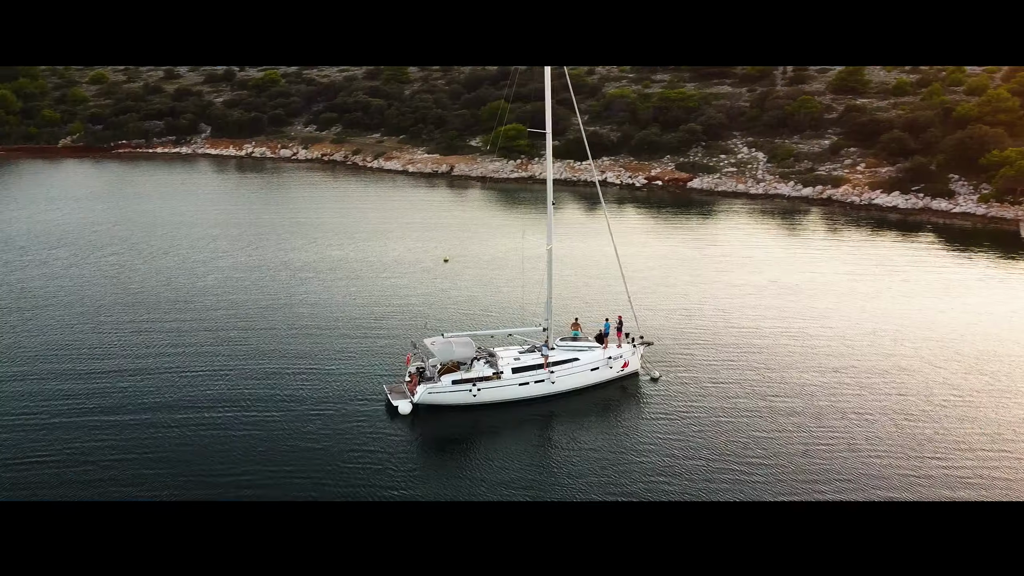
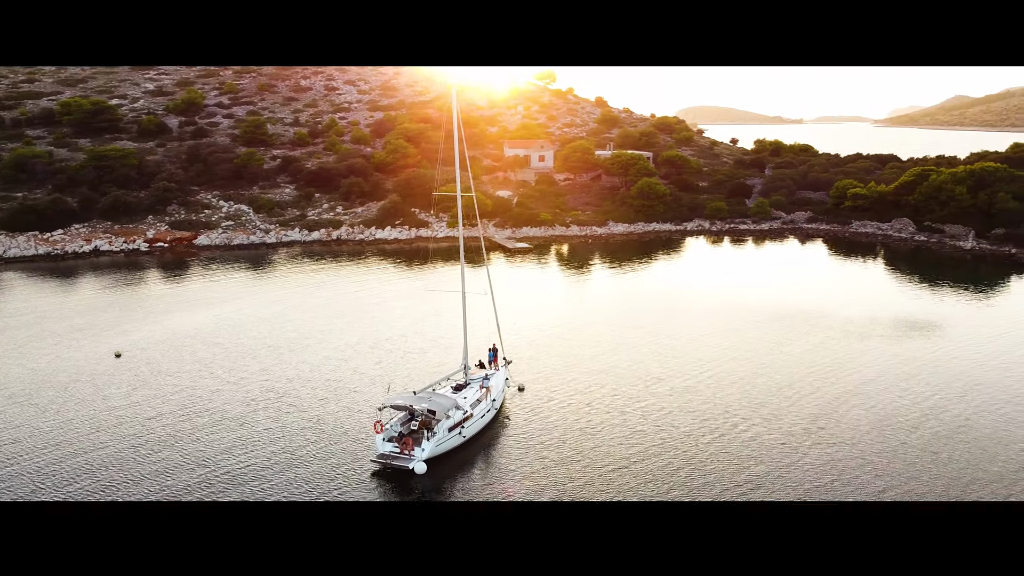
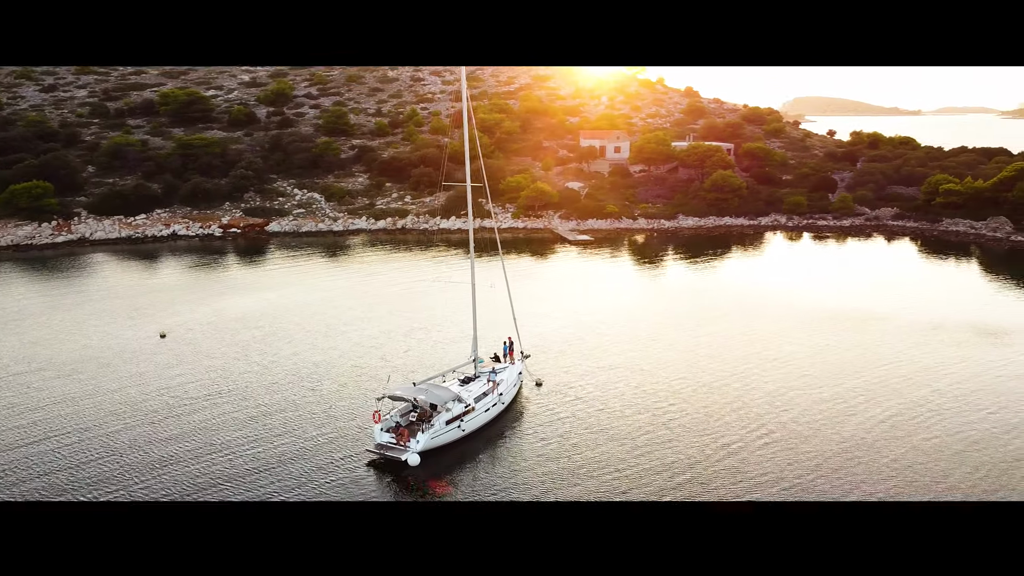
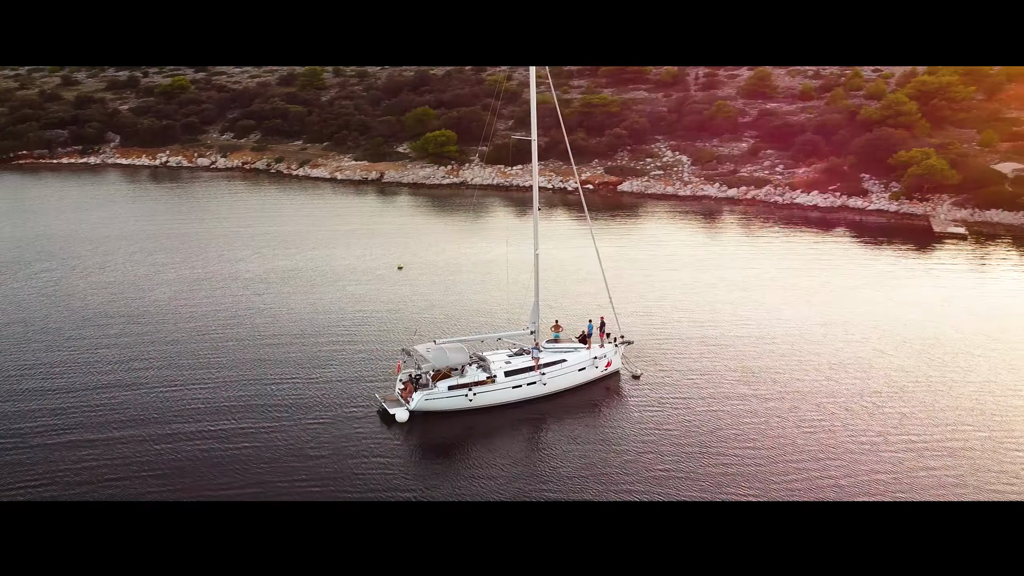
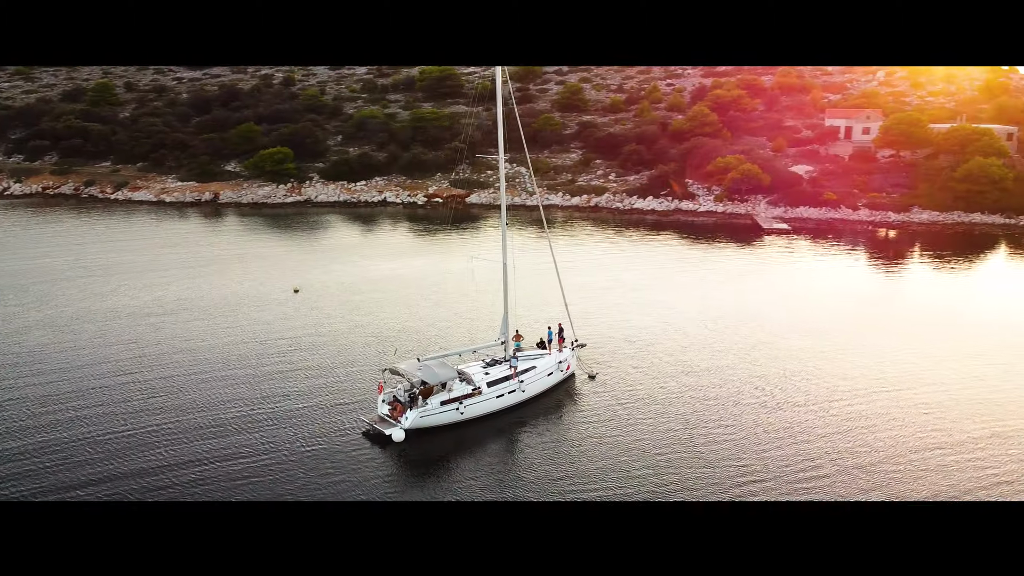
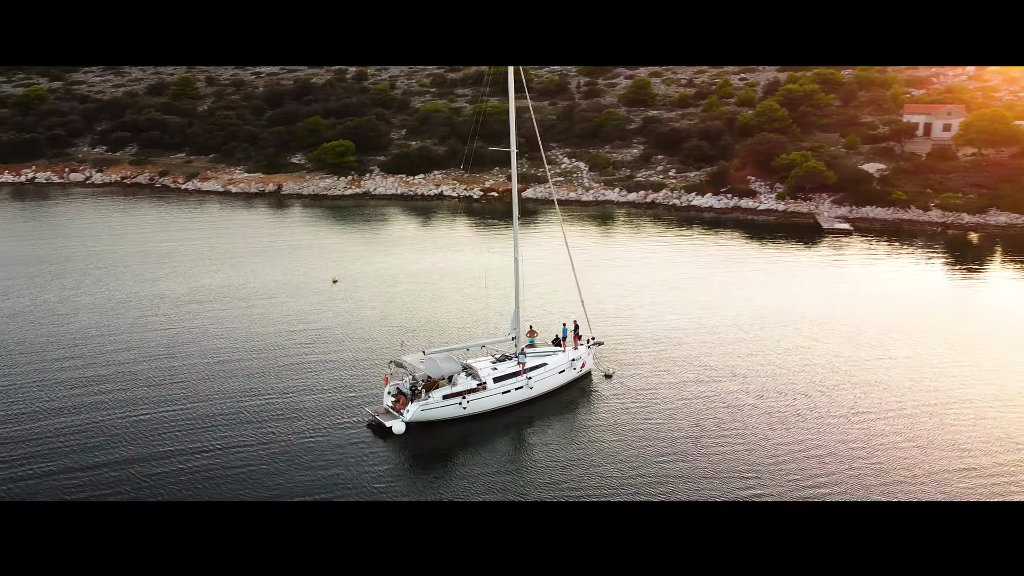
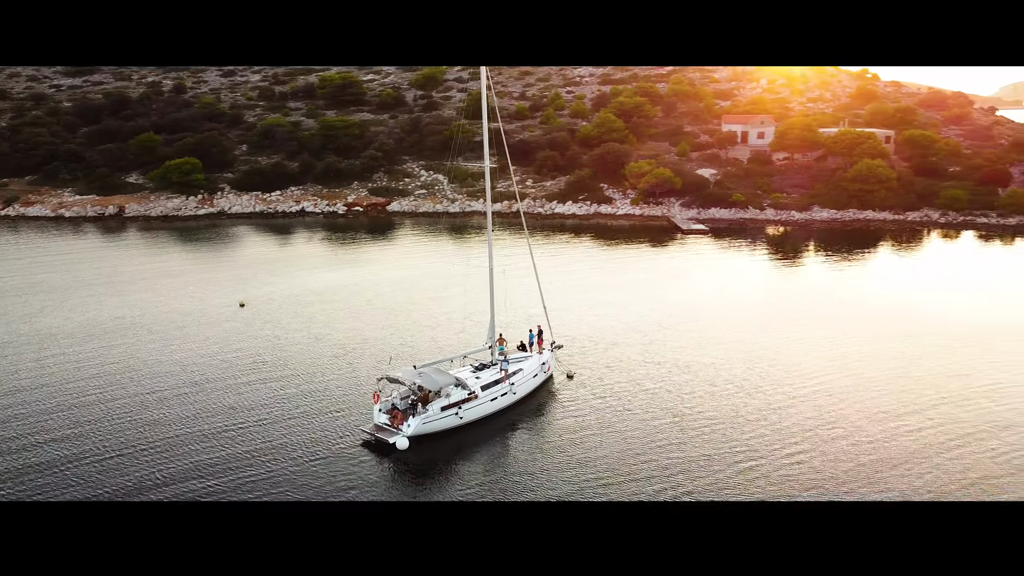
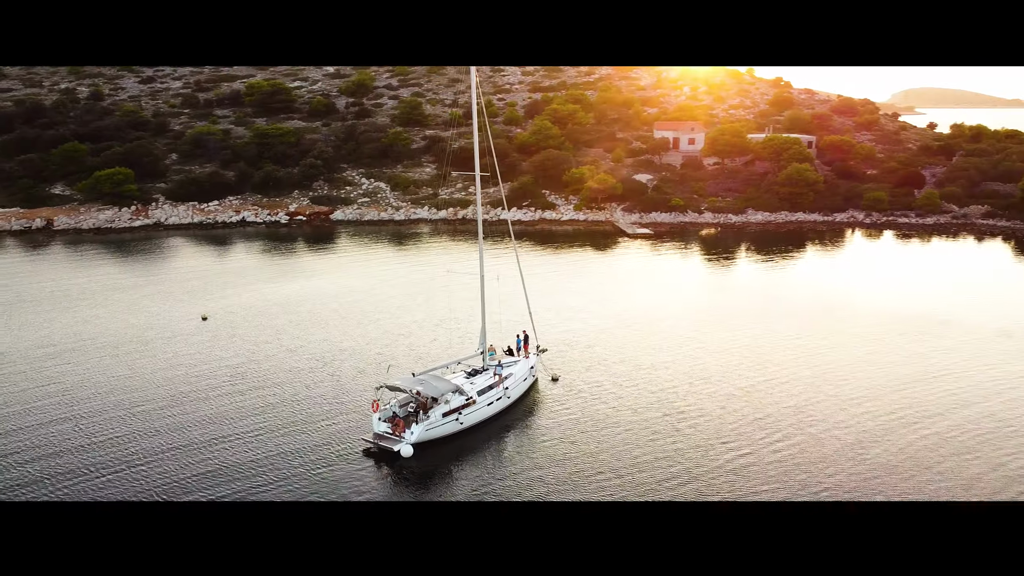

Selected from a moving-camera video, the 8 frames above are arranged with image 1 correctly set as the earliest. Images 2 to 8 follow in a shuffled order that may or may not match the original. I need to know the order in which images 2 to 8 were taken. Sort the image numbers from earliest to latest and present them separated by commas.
4, 6, 5, 7, 8, 3, 2
